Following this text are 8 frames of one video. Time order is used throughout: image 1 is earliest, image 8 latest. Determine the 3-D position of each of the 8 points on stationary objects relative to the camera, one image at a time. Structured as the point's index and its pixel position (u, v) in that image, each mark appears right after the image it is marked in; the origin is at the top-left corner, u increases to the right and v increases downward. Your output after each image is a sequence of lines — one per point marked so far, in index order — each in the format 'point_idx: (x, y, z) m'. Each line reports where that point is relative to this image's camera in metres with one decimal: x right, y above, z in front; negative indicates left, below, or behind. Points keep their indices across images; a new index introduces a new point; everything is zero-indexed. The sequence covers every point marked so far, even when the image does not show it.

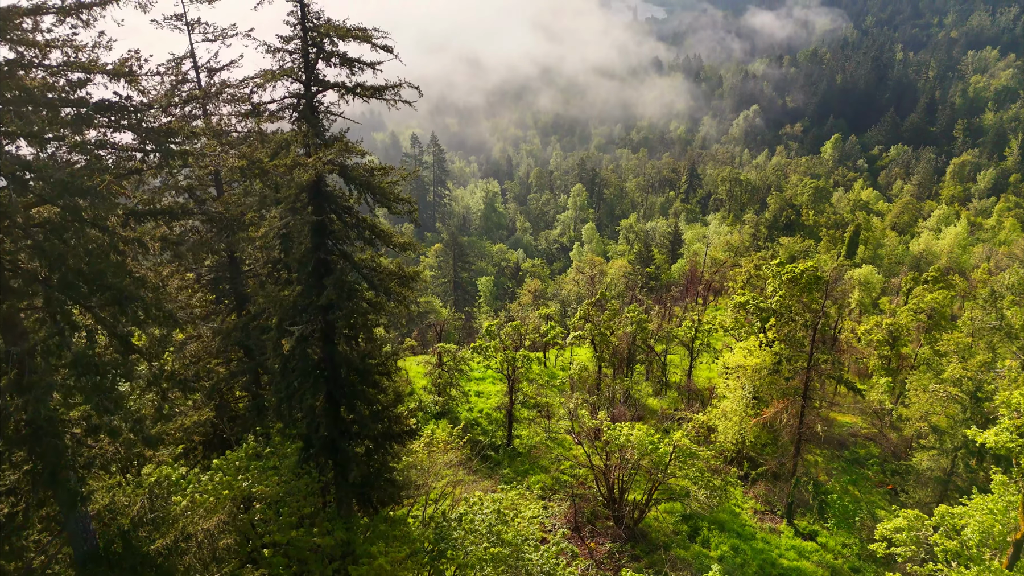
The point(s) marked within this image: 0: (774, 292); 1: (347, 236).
0: (+7.3, -0.2, +19.7) m
1: (-2.5, +0.8, +10.7) m
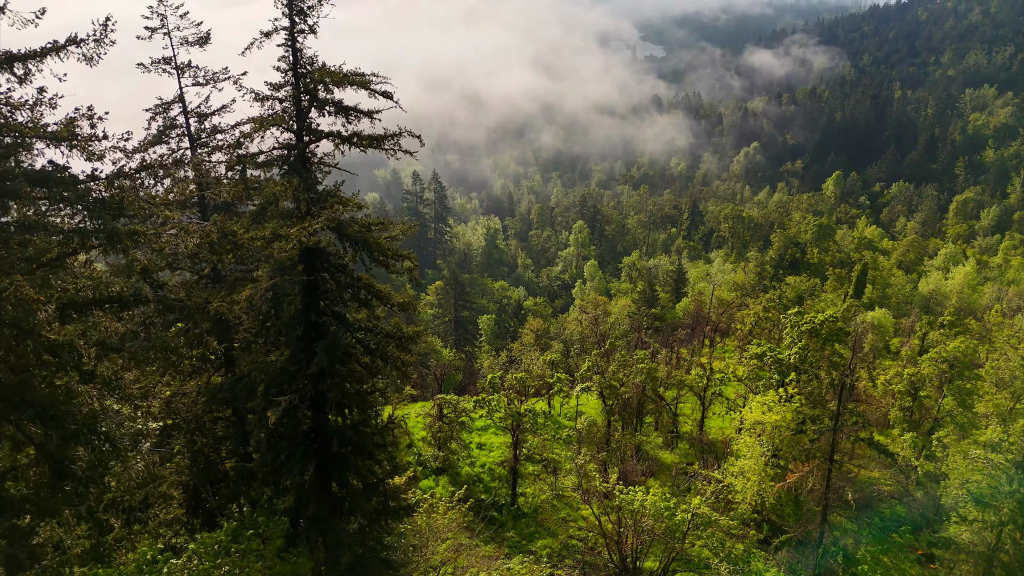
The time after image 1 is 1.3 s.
0: (+7.4, -1.5, +18.7) m
1: (-2.4, -0.1, +9.8) m
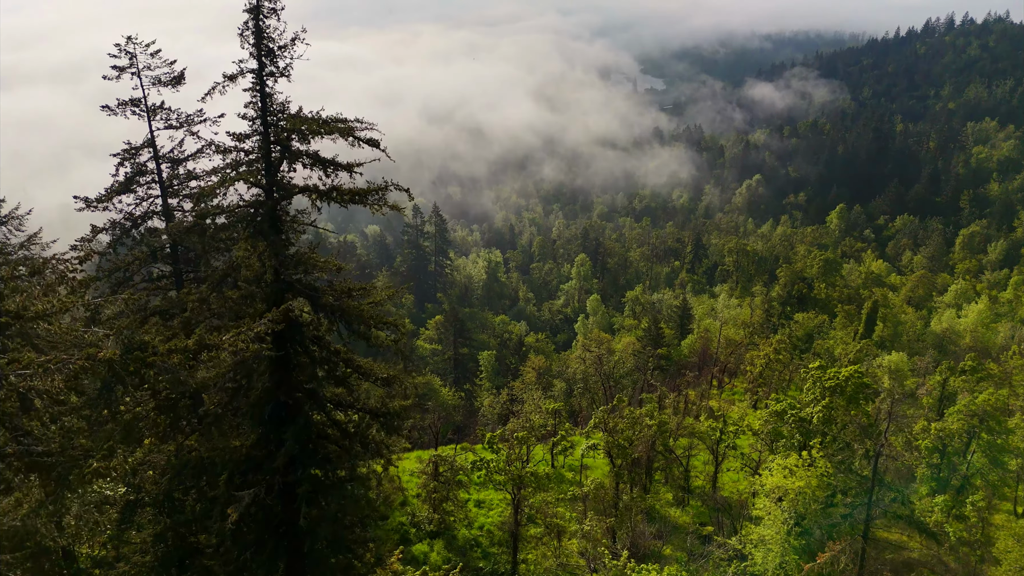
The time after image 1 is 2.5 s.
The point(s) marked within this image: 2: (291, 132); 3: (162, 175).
0: (+7.4, -2.8, +17.4) m
1: (-2.3, -1.0, +8.6) m
2: (-2.5, +1.8, +8.0) m
3: (-5.9, +1.9, +12.0) m
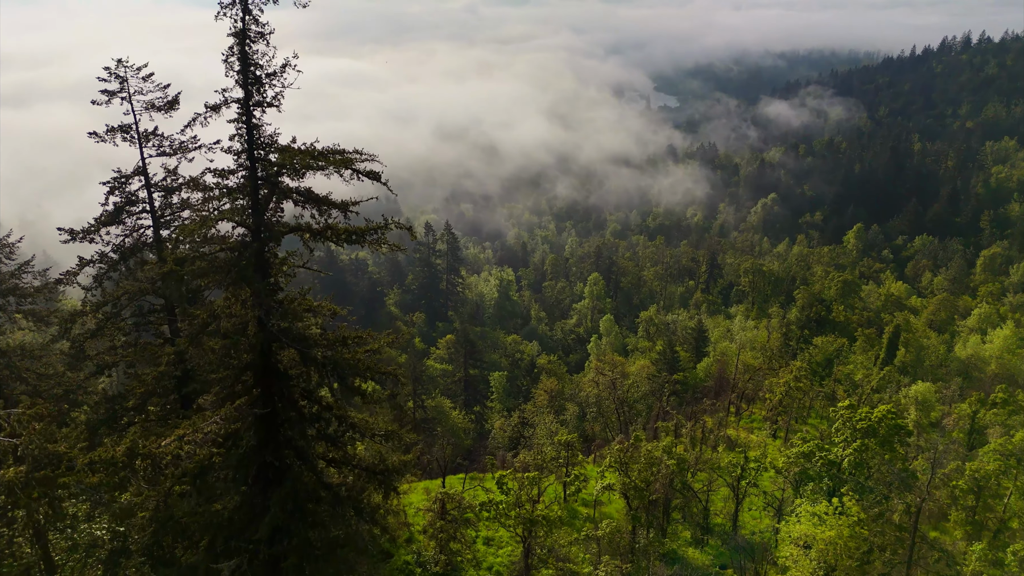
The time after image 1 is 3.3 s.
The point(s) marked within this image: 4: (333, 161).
0: (+7.7, -3.6, +16.4) m
1: (-2.2, -1.6, +7.8) m
2: (-2.4, +1.3, +7.3) m
3: (-5.7, +1.3, +11.3) m
4: (-2.0, +1.4, +8.0) m
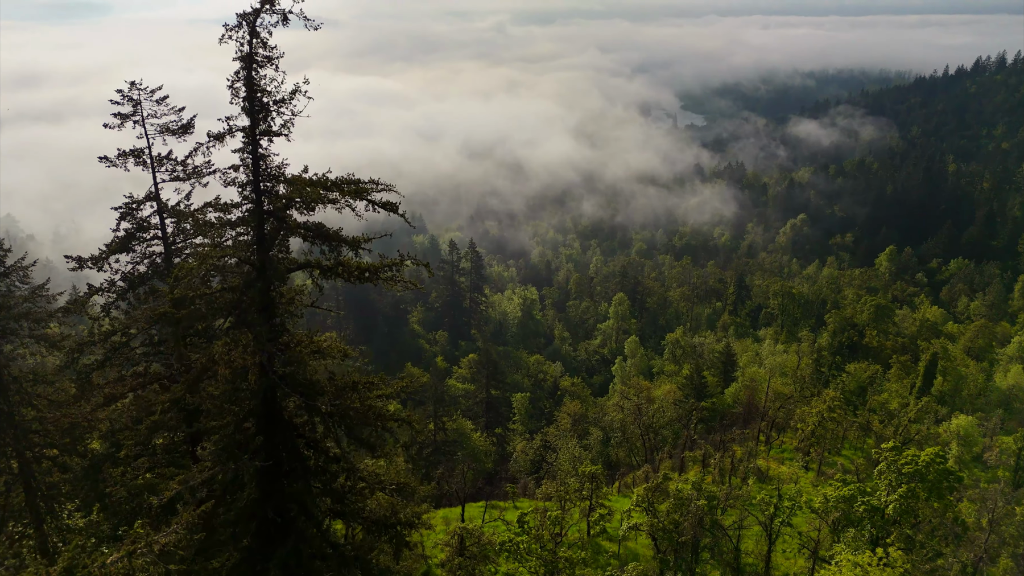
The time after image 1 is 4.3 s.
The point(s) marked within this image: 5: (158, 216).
0: (+8.2, -4.3, +15.4) m
1: (-2.0, -2.0, +7.2) m
2: (-2.1, +0.9, +6.7) m
3: (-5.3, +0.9, +10.9) m
4: (-1.7, +1.0, +7.4) m
5: (-5.4, +1.1, +10.9) m
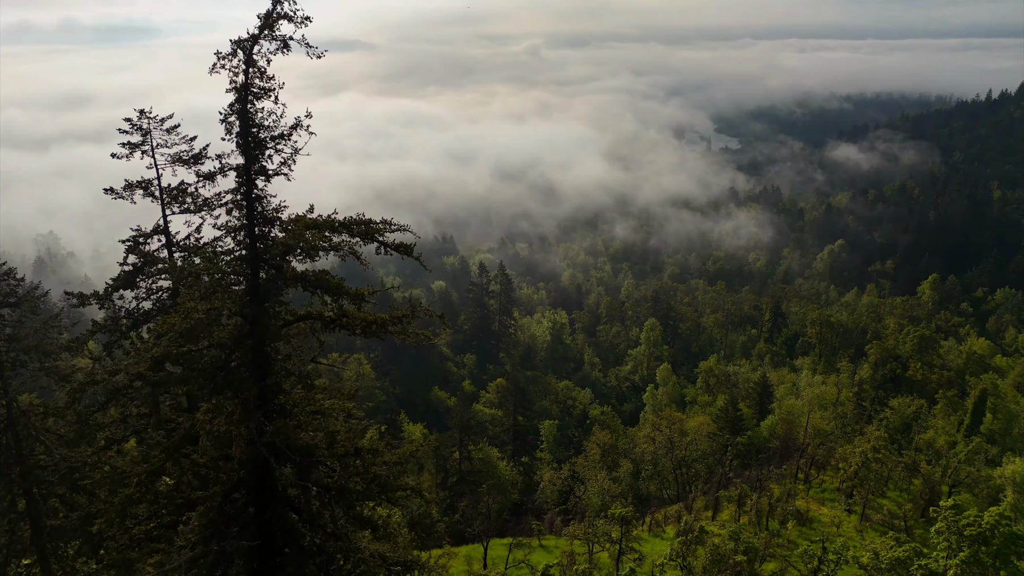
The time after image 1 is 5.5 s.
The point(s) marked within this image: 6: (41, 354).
0: (+8.6, -5.2, +14.1) m
1: (-1.8, -2.5, +6.4) m
2: (-1.9, +0.4, +6.0) m
3: (-4.9, +0.3, +10.3) m
4: (-1.5, +0.5, +6.7) m
5: (-5.0, +0.6, +10.3) m
6: (-8.6, -1.2, +13.0) m
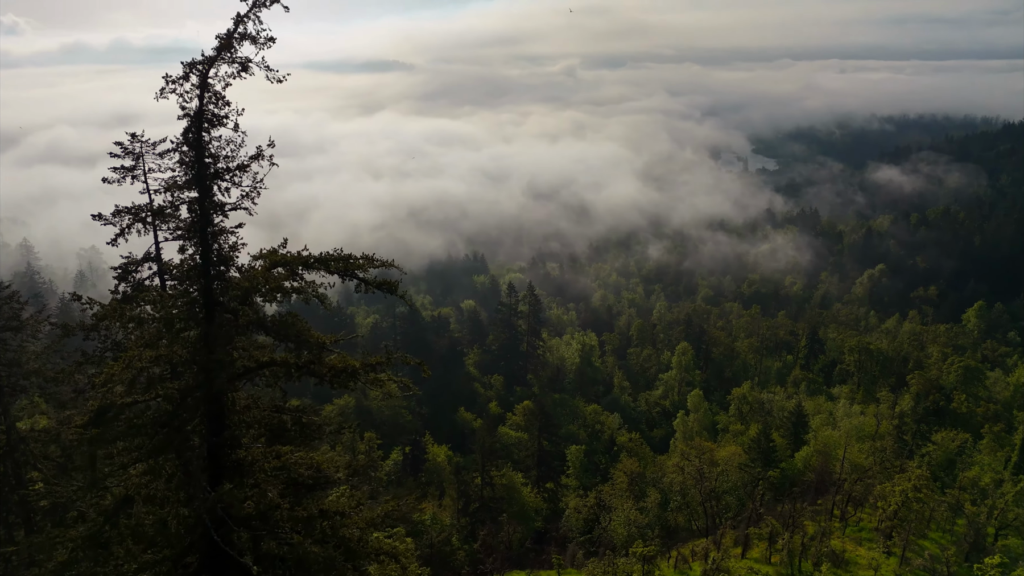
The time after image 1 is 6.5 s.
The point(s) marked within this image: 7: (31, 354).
0: (+8.8, -5.9, +12.9) m
1: (-2.0, -2.8, +5.7) m
2: (-2.0, +0.1, +5.5) m
3: (-4.8, -0.1, +9.9) m
4: (-1.6, +0.1, +6.1) m
5: (-4.9, +0.2, +9.9) m
6: (-8.4, -1.7, +12.8) m
7: (-8.8, -1.2, +13.0) m
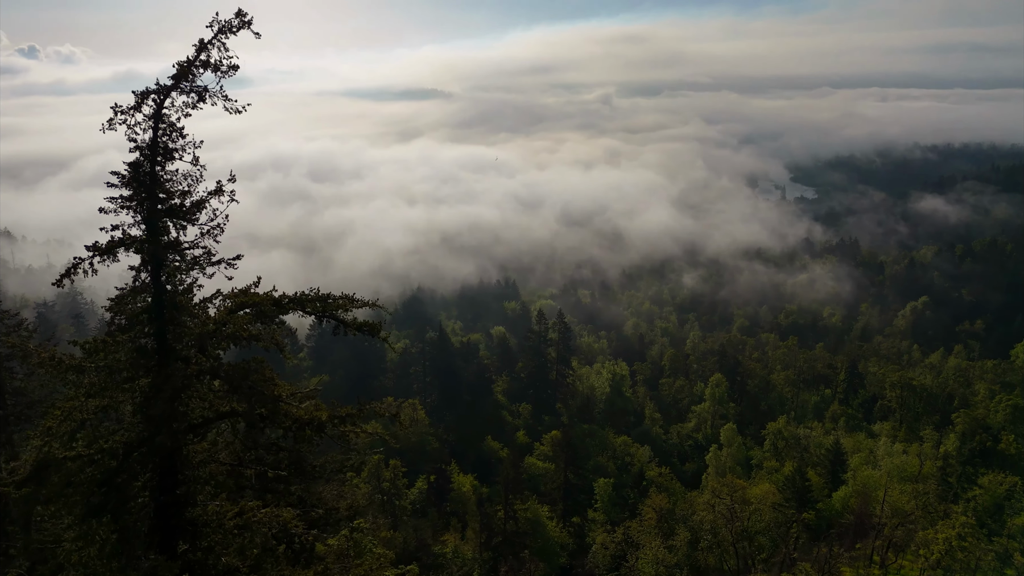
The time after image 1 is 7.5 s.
0: (+8.9, -6.7, +11.7) m
1: (-2.2, -3.1, +5.2) m
2: (-2.2, -0.3, +5.1) m
3: (-4.8, -0.5, +9.6) m
4: (-1.7, -0.2, +5.7) m
5: (-4.9, -0.3, +9.7) m
6: (-8.3, -2.1, +12.6) m
7: (-8.6, -1.7, +12.8) m
